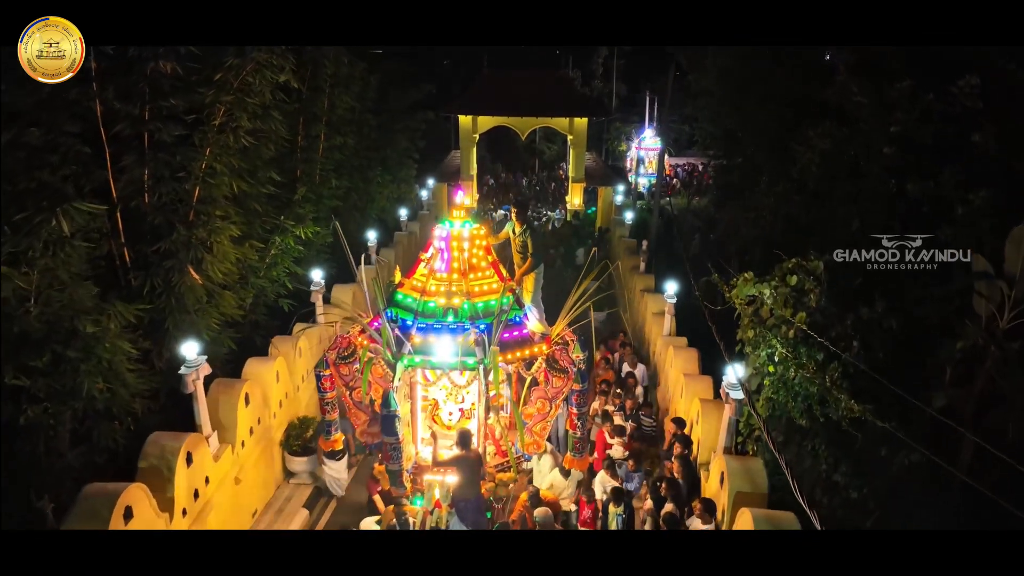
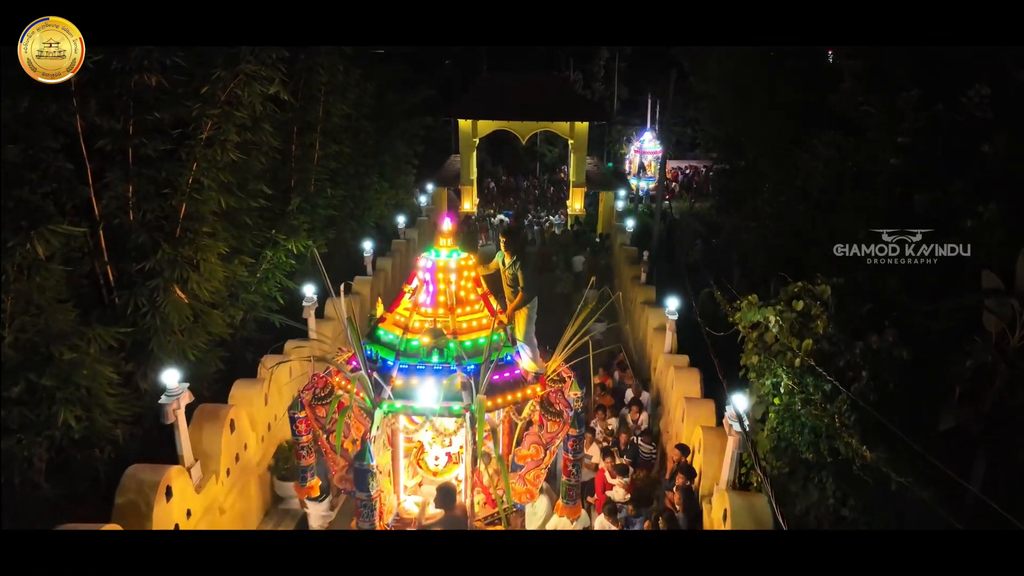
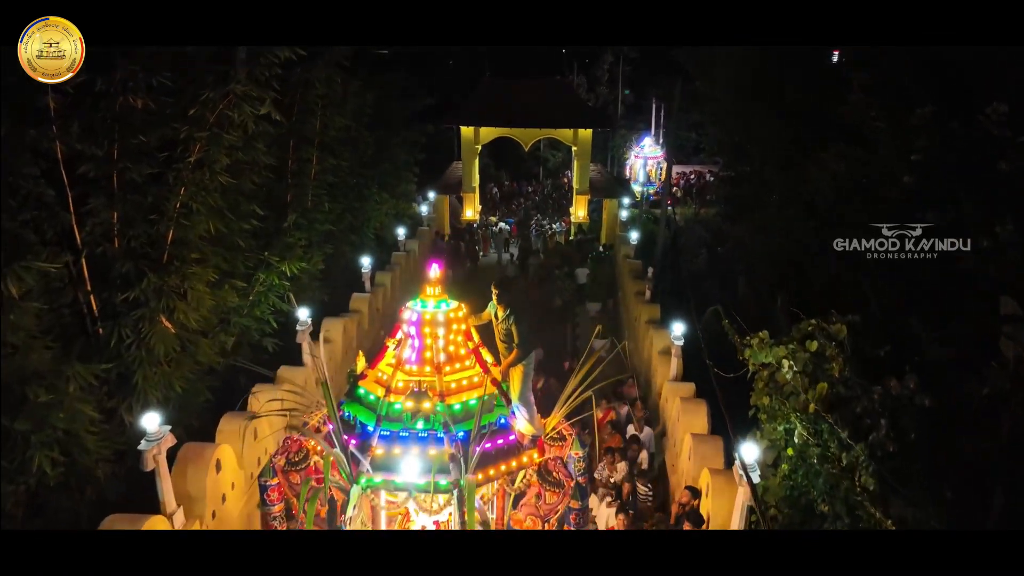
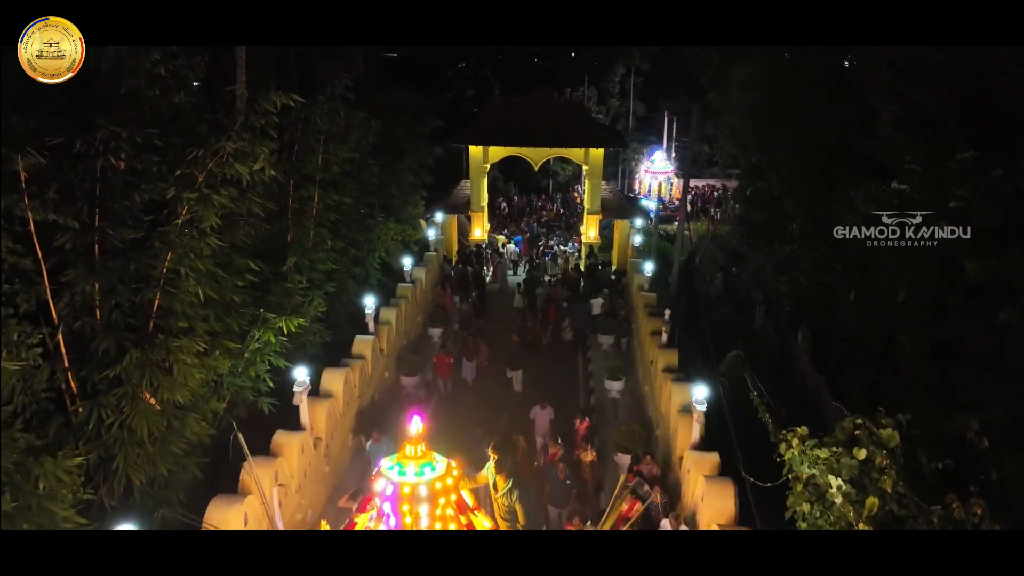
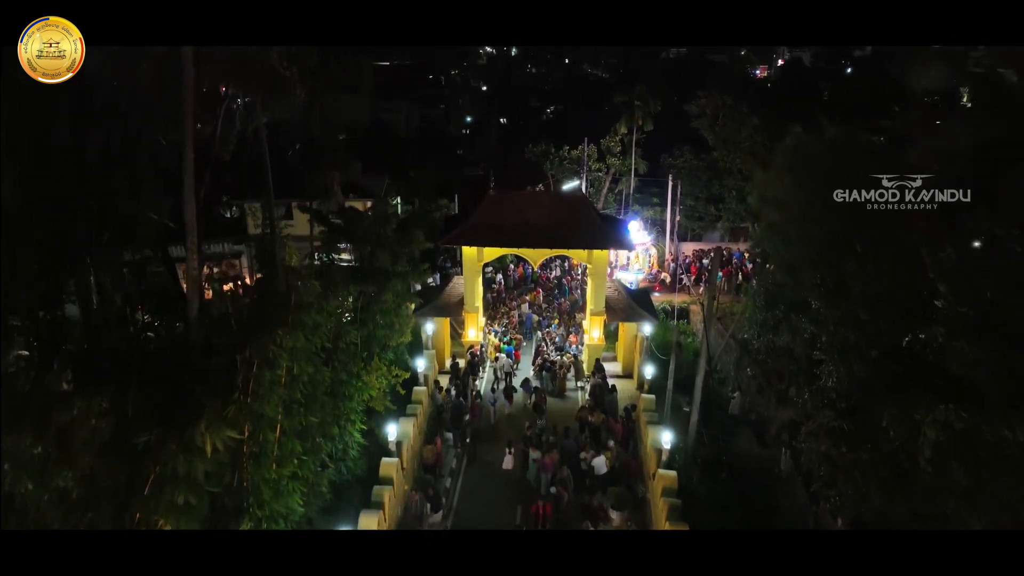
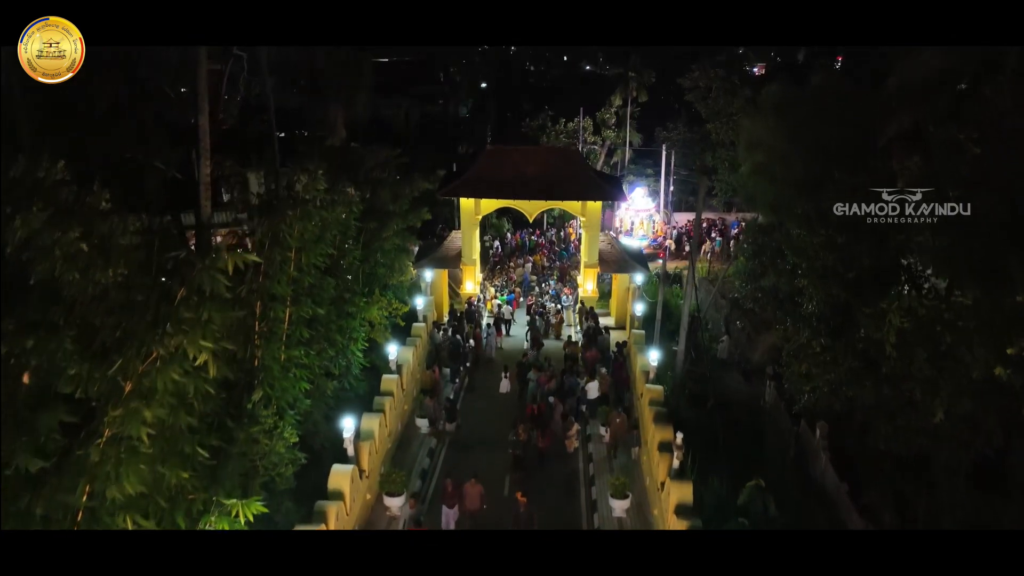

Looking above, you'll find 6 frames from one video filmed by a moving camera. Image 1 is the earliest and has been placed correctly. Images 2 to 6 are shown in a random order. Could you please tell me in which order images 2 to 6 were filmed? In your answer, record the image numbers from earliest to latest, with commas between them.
2, 3, 4, 6, 5
